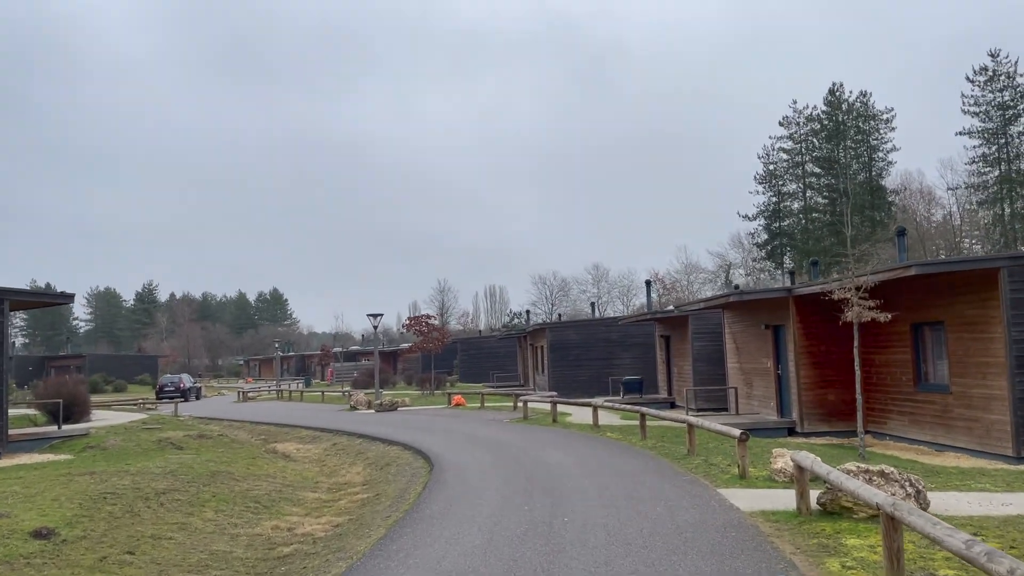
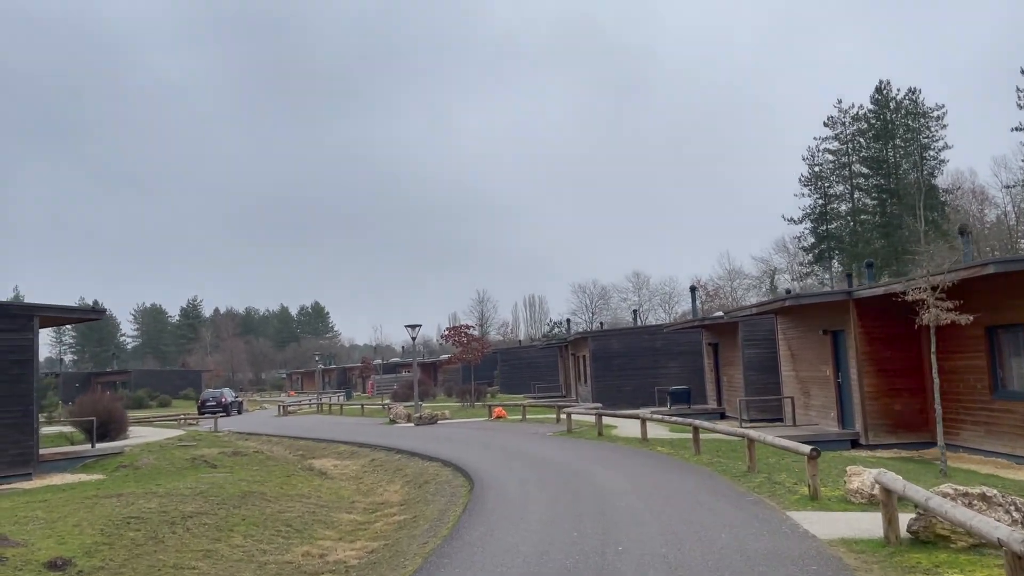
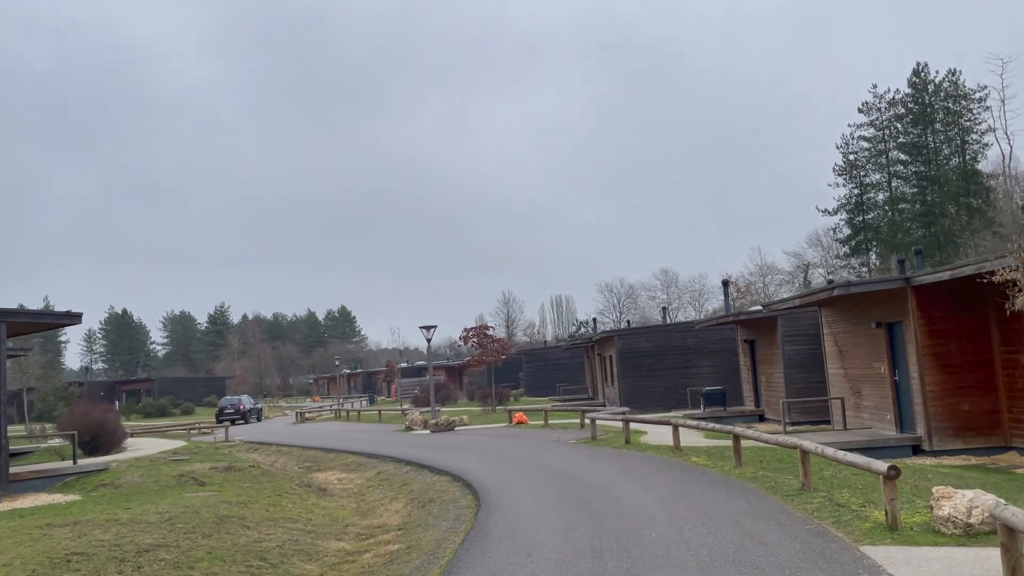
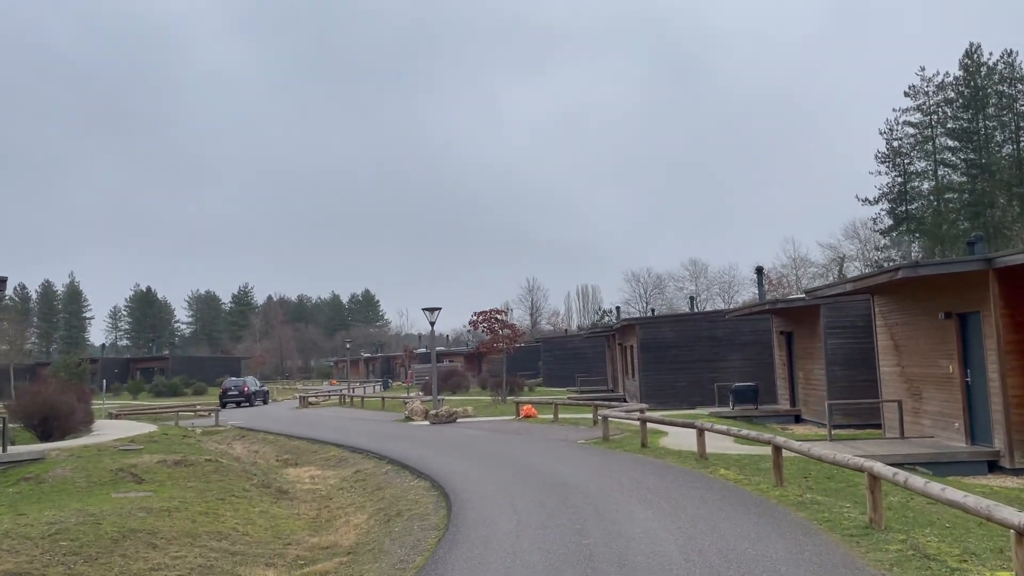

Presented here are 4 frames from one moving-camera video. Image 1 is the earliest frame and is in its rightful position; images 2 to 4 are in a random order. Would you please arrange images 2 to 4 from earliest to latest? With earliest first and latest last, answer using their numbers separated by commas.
2, 3, 4
